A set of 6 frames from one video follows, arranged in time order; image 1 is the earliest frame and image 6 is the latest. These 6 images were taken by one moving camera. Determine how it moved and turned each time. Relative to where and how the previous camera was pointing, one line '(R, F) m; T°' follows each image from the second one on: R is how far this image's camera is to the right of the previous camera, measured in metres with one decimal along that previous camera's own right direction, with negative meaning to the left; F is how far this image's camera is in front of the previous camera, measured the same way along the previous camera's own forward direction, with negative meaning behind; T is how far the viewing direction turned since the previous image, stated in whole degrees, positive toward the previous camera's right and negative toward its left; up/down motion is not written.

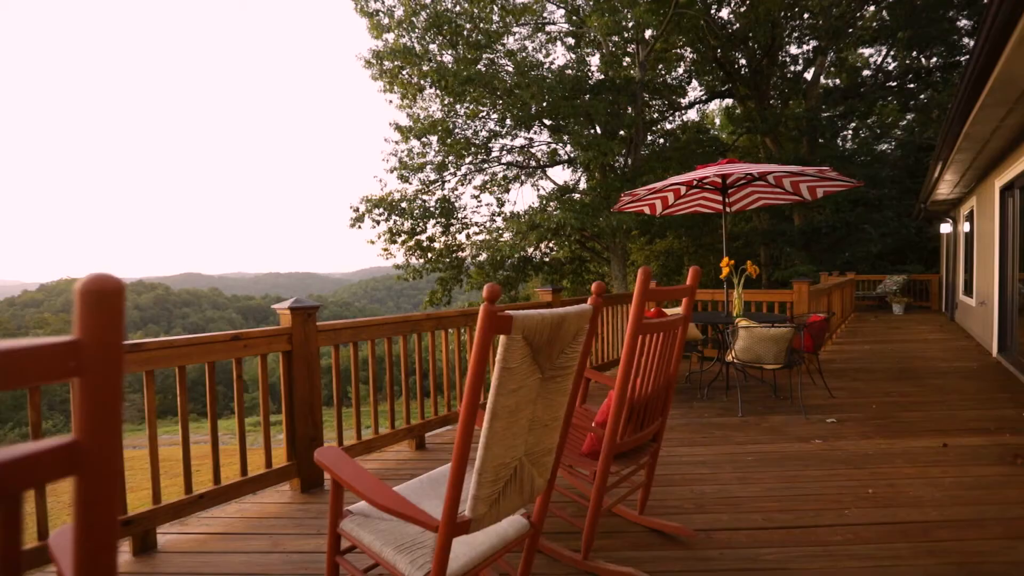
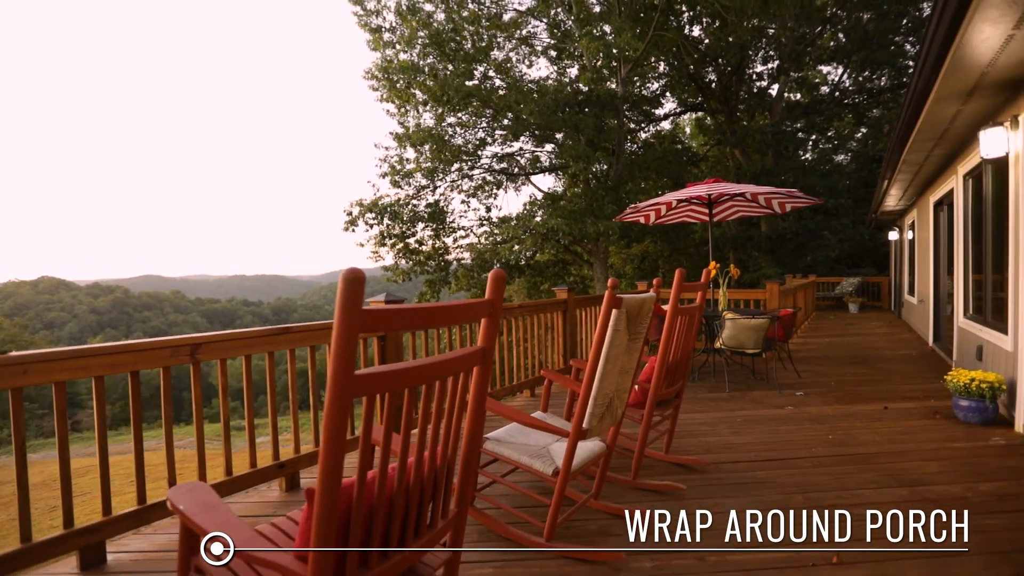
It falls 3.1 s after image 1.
(-0.5, -0.8) m; +3°
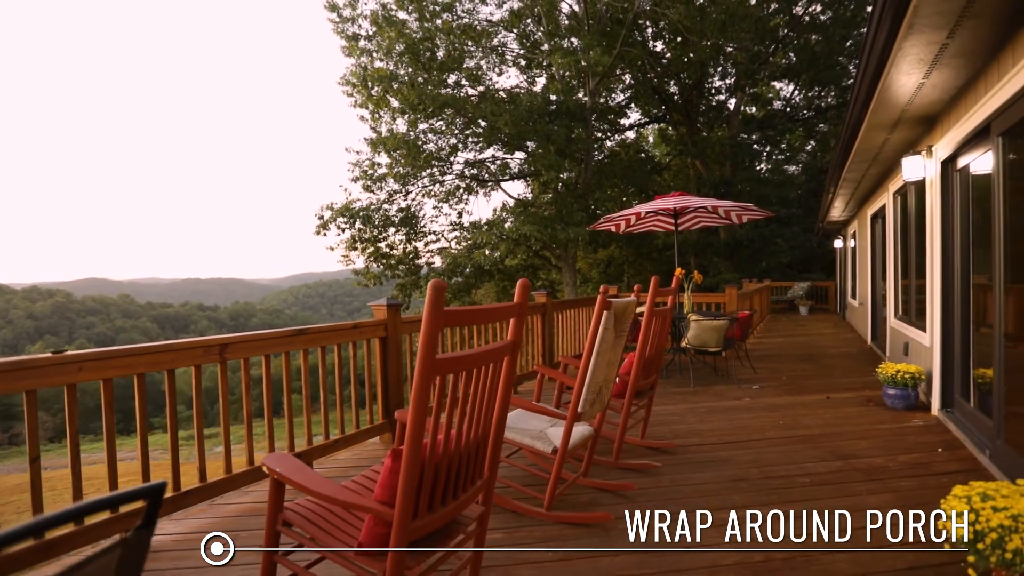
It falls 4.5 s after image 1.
(-0.2, -0.4) m; +4°
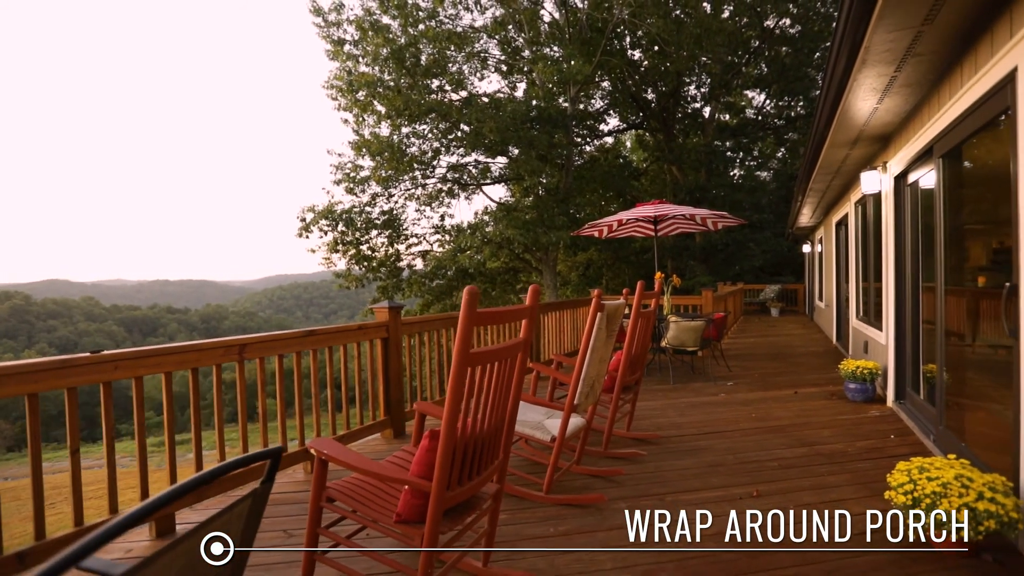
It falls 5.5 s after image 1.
(-0.1, -0.3) m; +2°
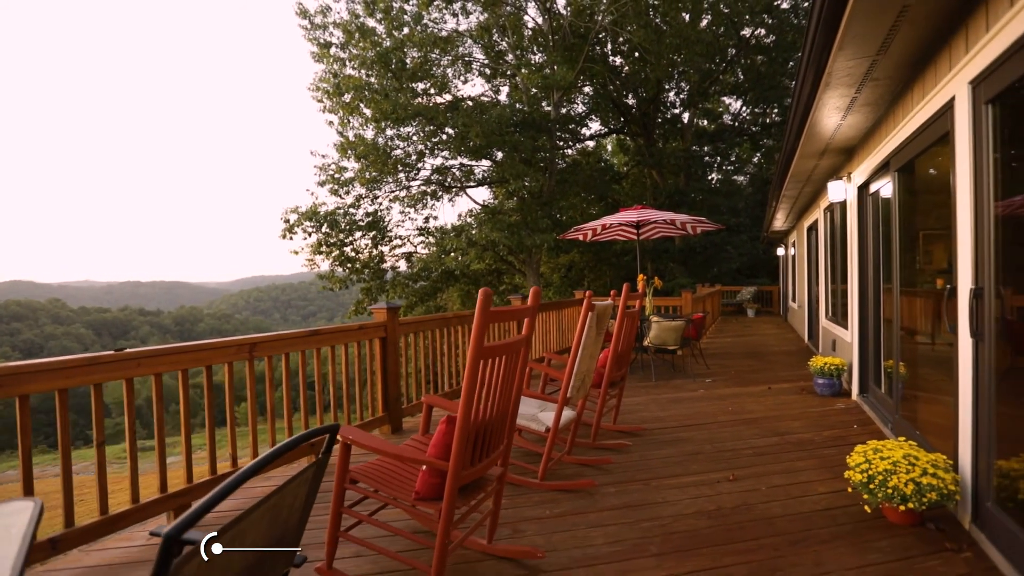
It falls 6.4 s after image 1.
(-0.1, -0.2) m; +2°
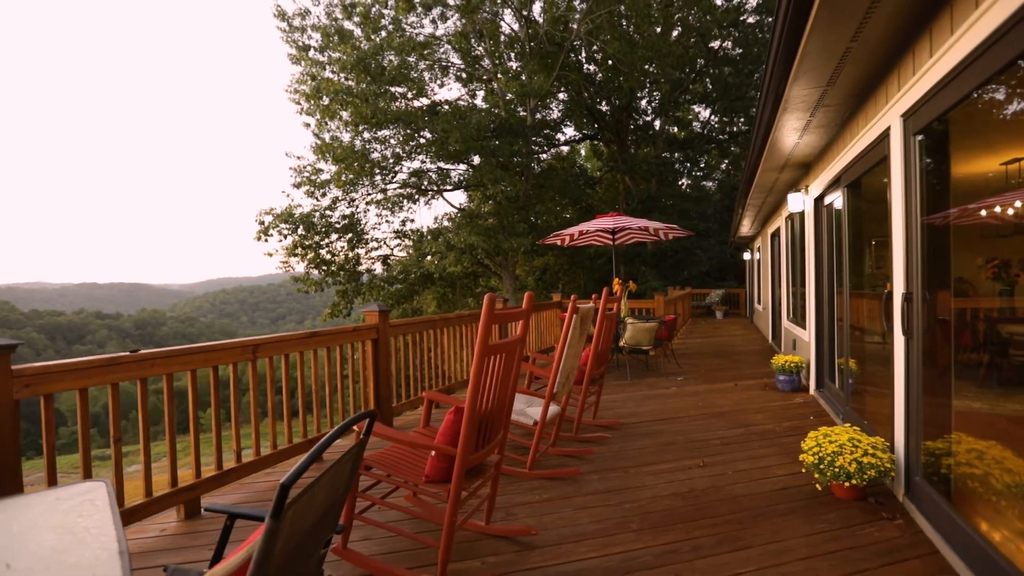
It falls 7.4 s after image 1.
(-0.1, -0.3) m; +3°
